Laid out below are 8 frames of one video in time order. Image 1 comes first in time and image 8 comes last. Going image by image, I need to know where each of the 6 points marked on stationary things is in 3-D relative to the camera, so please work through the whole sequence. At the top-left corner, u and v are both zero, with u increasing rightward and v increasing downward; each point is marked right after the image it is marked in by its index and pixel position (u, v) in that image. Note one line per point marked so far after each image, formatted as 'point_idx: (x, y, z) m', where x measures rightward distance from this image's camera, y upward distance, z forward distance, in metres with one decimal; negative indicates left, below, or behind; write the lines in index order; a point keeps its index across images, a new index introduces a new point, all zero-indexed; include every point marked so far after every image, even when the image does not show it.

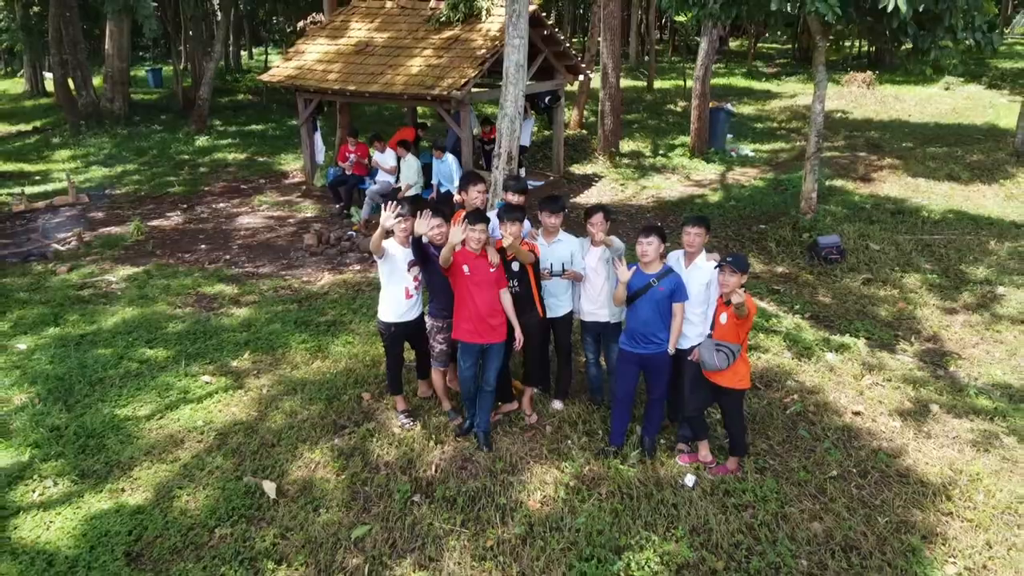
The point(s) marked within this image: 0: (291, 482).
0: (-0.8, -0.7, +4.0) m
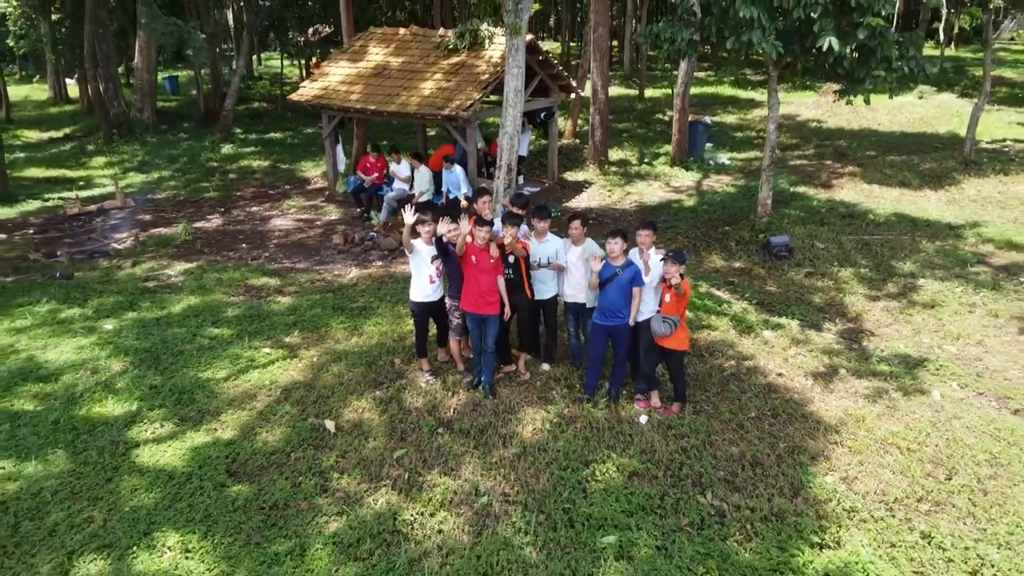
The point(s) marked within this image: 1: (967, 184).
0: (-0.8, -0.7, +5.2) m
1: (+5.2, +1.2, +11.8) m
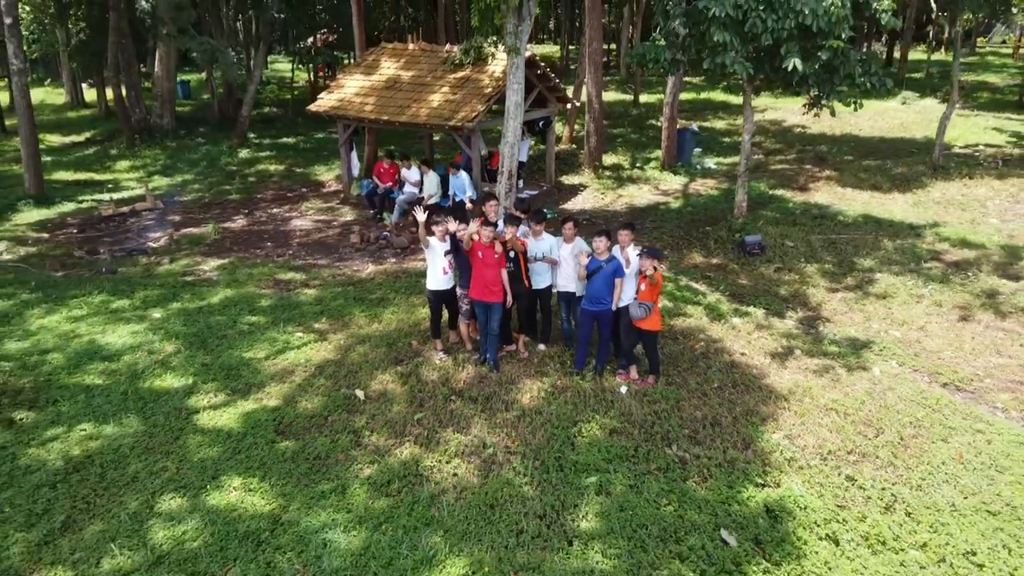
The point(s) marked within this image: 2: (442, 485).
0: (-0.8, -0.6, +6.2) m
1: (+5.2, +1.2, +12.7) m
2: (-0.3, -1.0, +5.0) m
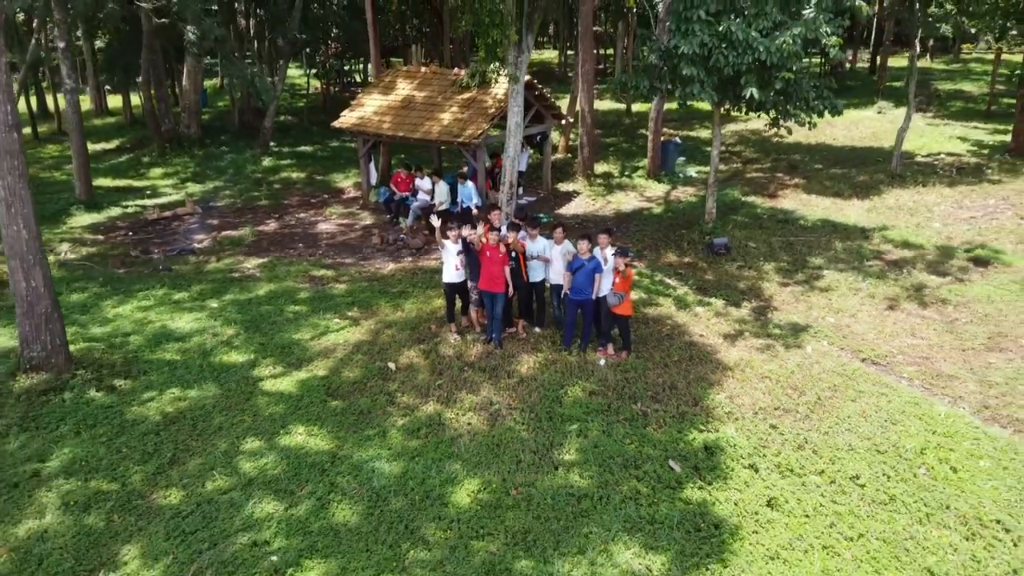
0: (-0.8, -0.6, +7.7) m
1: (+5.2, +1.3, +14.2) m
2: (-0.3, -0.9, +6.5) m
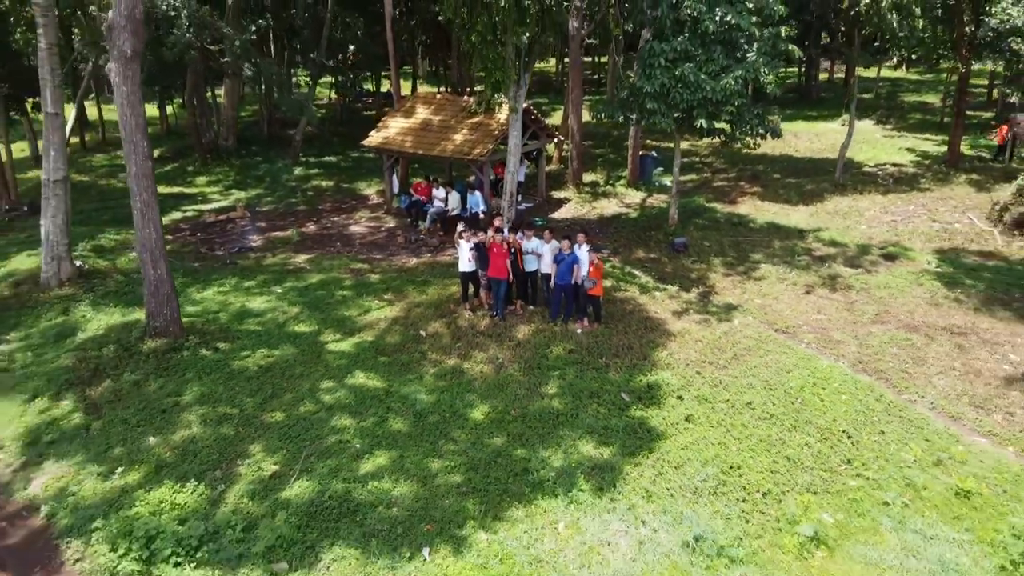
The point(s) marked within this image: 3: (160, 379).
0: (-0.8, -0.4, +10.3) m
1: (+5.2, +1.4, +16.8) m
2: (-0.3, -0.8, +9.2) m
3: (-3.2, -0.8, +9.4) m
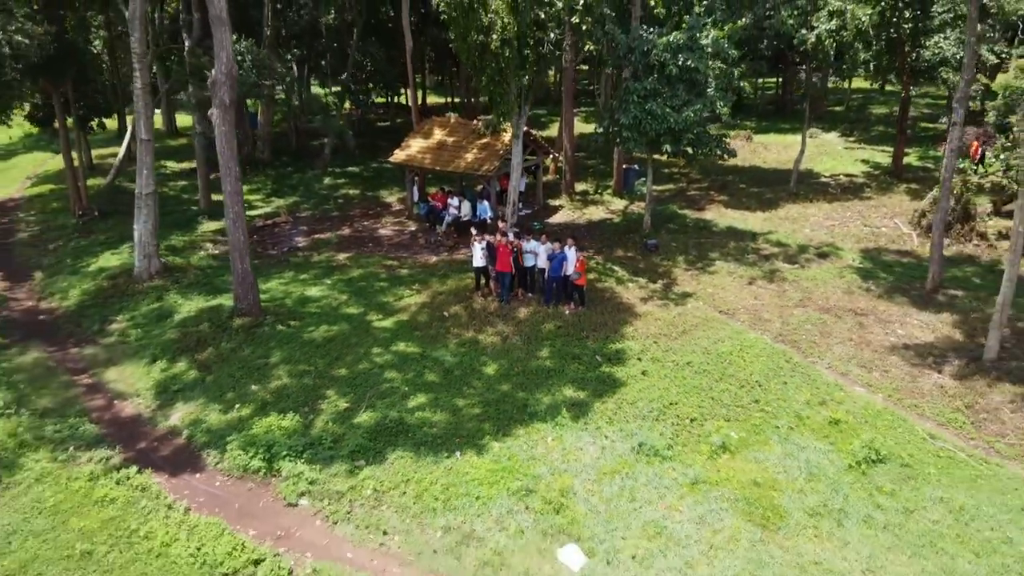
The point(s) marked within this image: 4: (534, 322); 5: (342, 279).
0: (-0.8, -0.3, +13.4) m
1: (+5.3, +1.5, +19.9) m
2: (-0.3, -0.7, +12.2) m
3: (-3.2, -0.7, +12.5) m
4: (+0.3, -0.4, +12.8) m
5: (-2.6, +0.1, +15.5) m
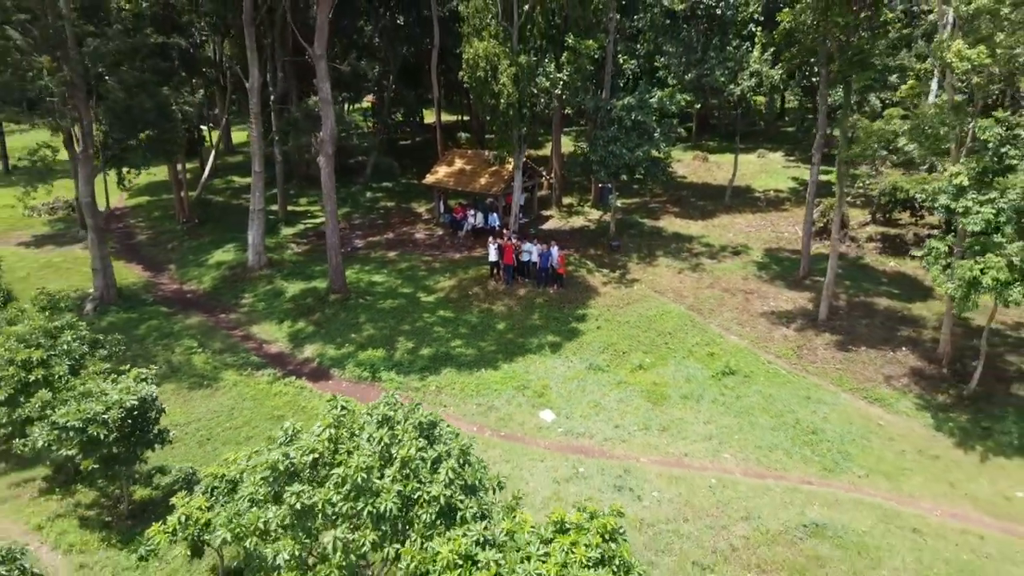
0: (-0.7, 0.0, +20.1) m
1: (+5.3, +1.8, +26.6) m
2: (-0.2, -0.4, +18.9) m
3: (-3.1, -0.5, +19.2) m
4: (+0.3, -0.2, +19.5) m
5: (-2.5, +0.4, +22.2) m
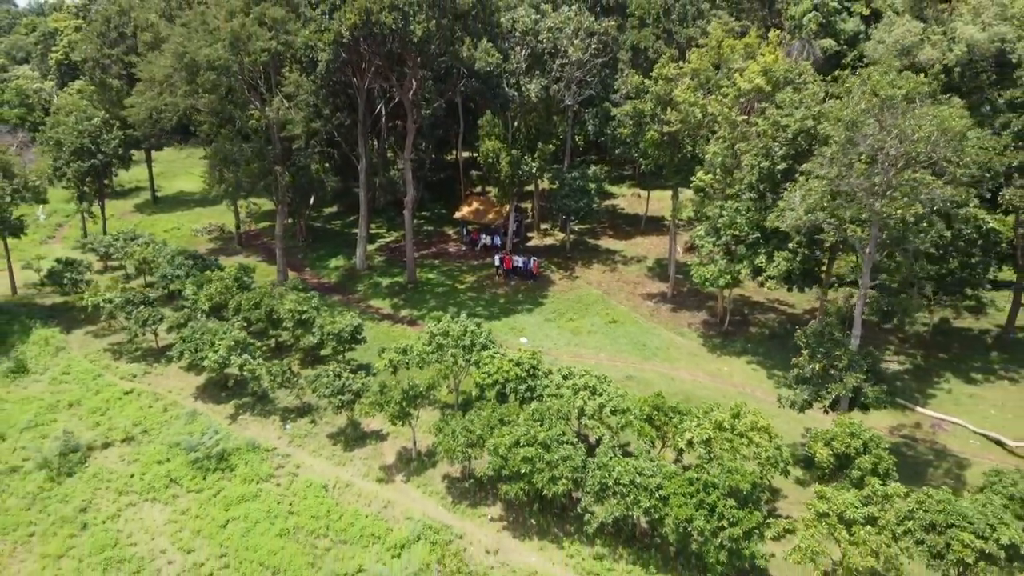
0: (-0.9, +0.2, +37.5) m
1: (+5.1, +2.1, +44.0) m
2: (-0.4, -0.1, +36.3) m
3: (-3.3, -0.2, +36.6) m
4: (+0.1, +0.1, +36.9) m
5: (-2.7, +0.7, +39.6) m
